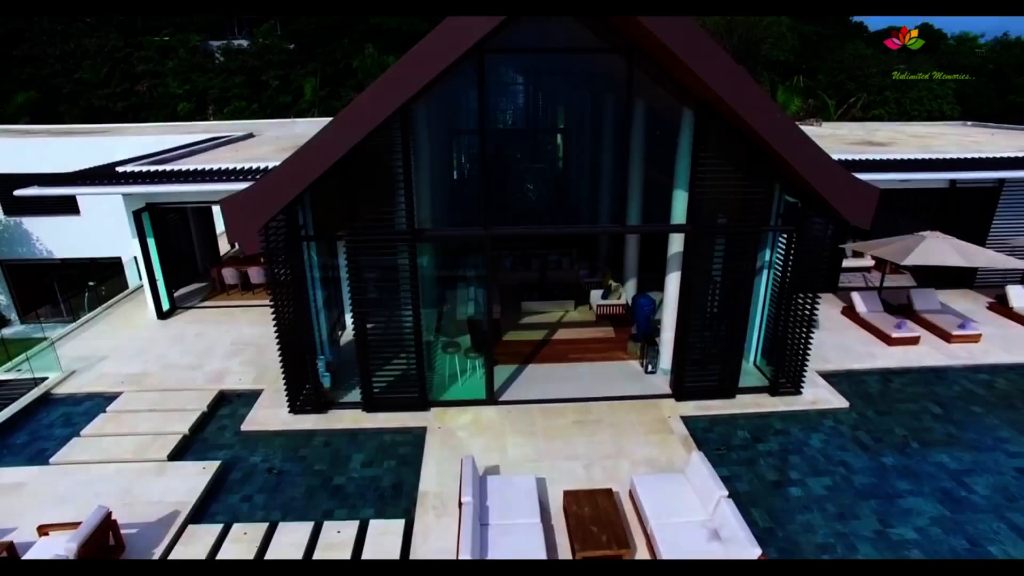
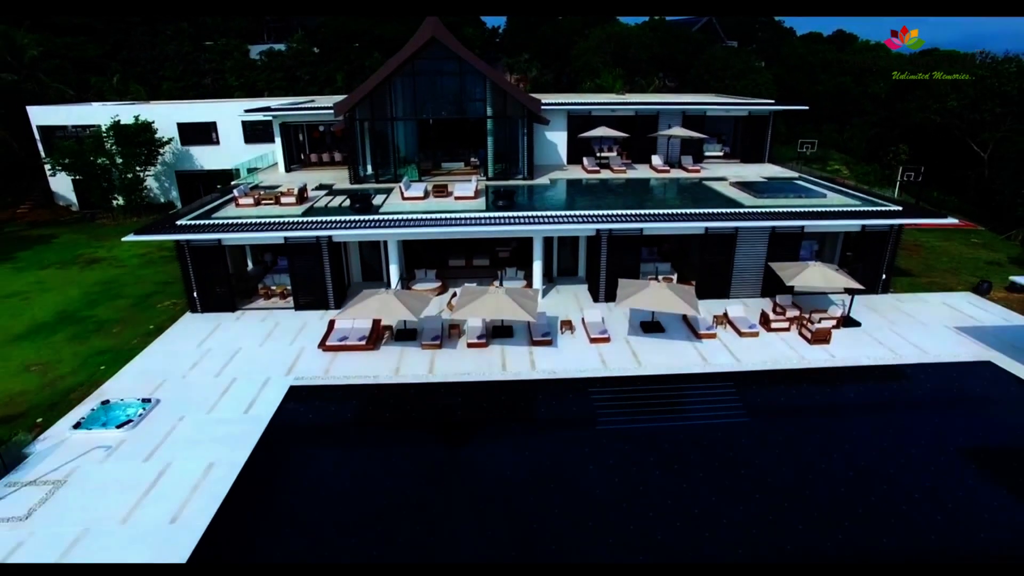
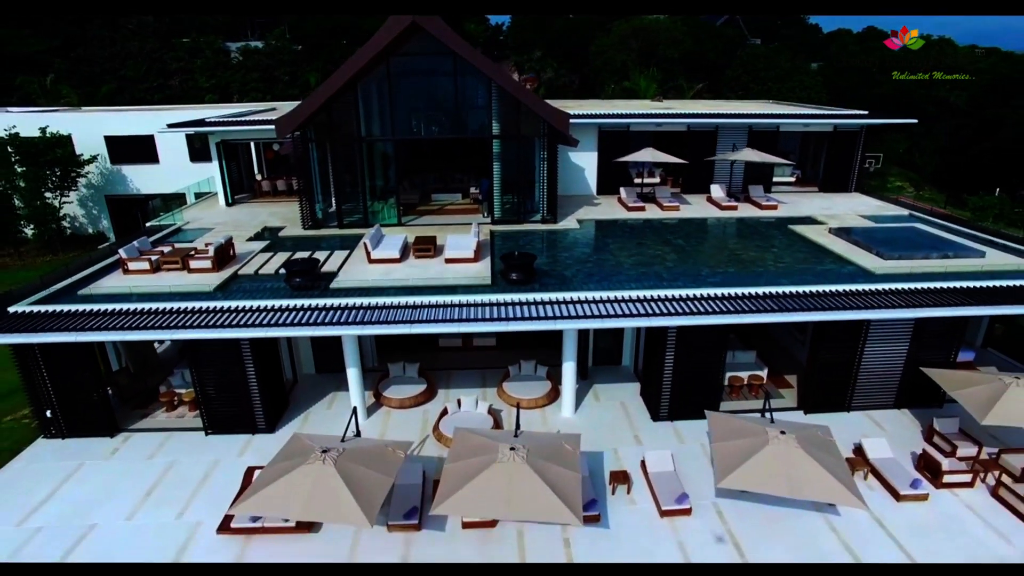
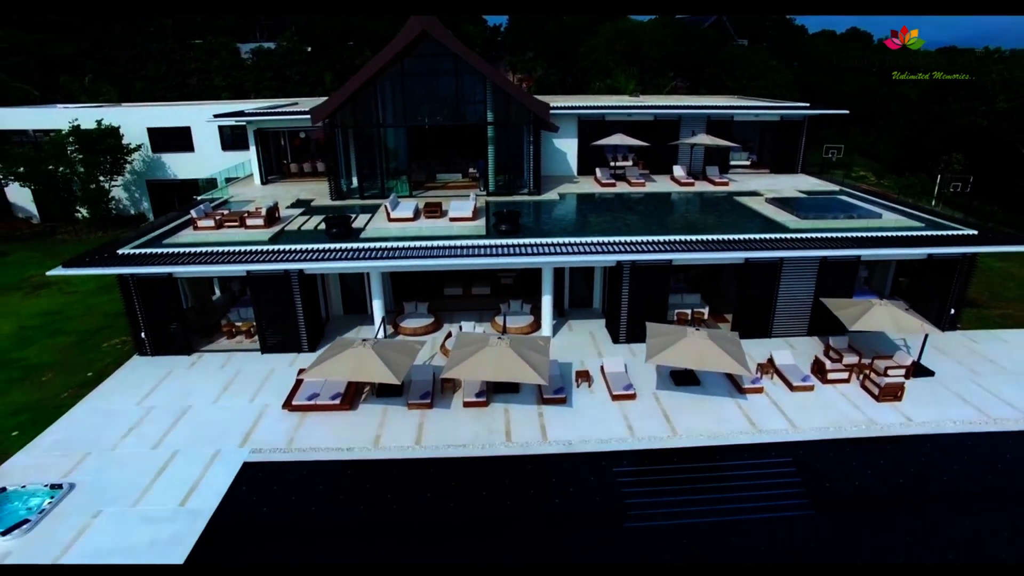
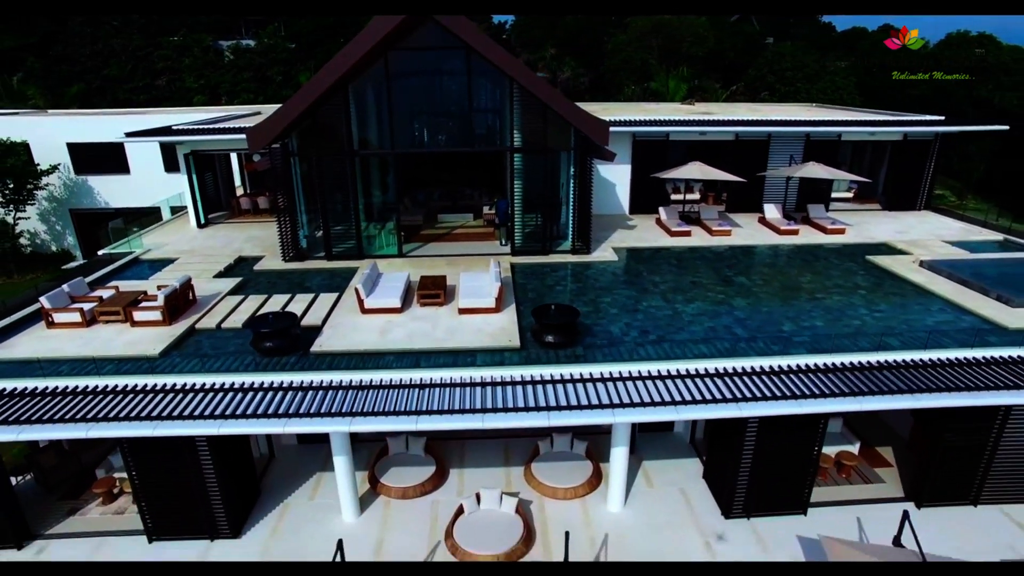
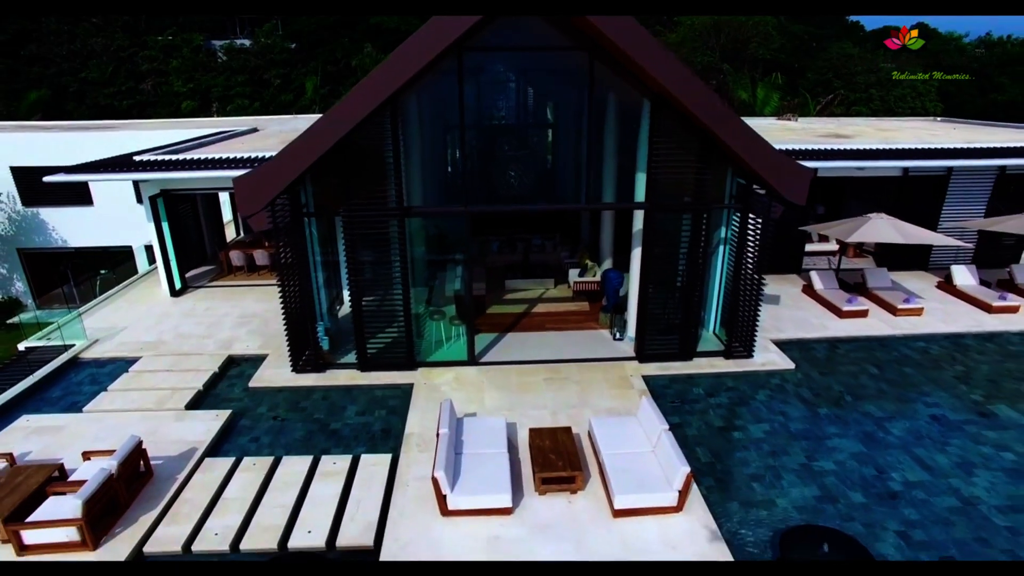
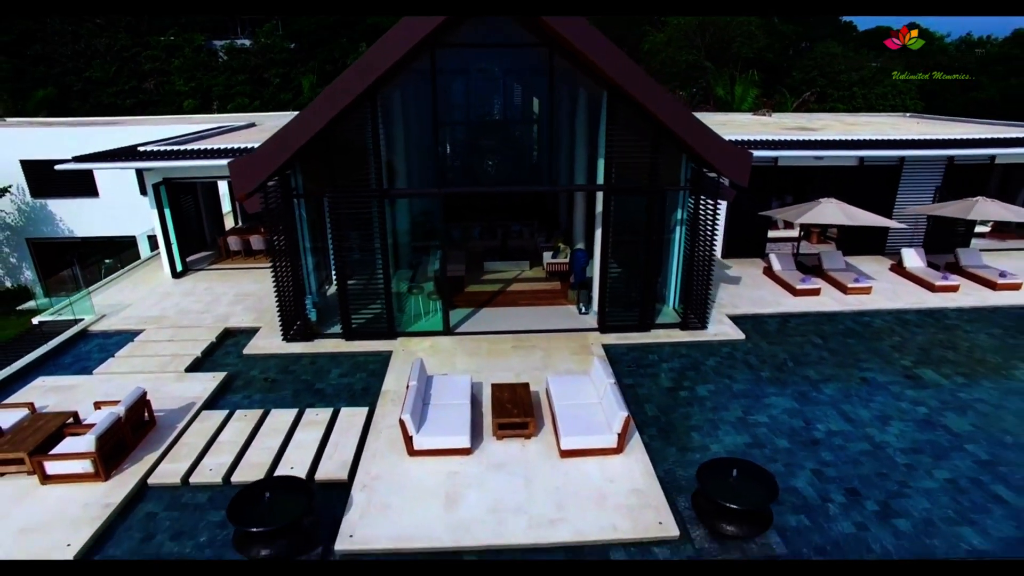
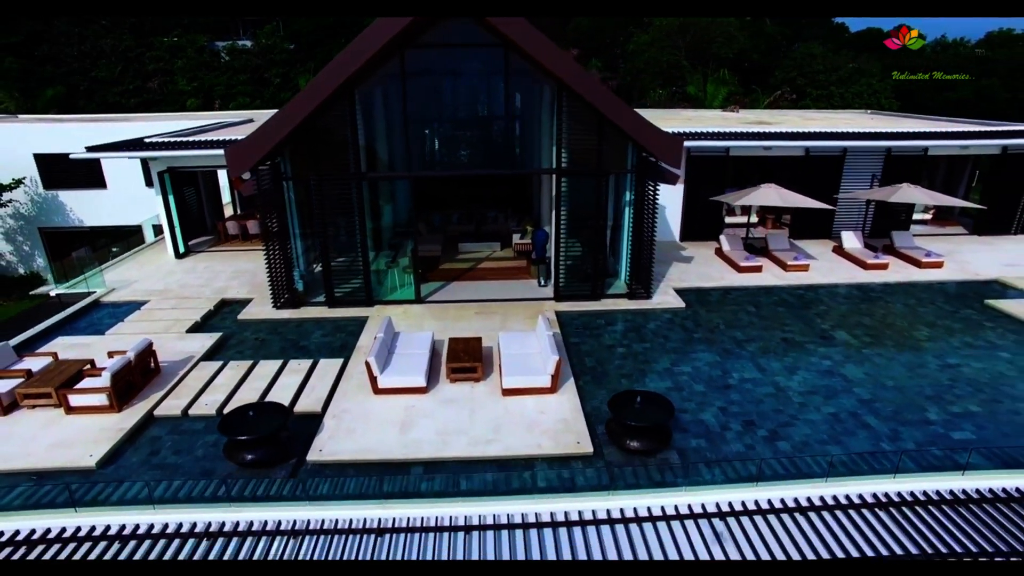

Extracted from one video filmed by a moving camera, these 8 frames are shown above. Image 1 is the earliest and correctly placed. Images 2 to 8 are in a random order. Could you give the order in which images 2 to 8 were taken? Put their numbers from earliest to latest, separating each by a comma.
6, 7, 8, 5, 3, 4, 2
